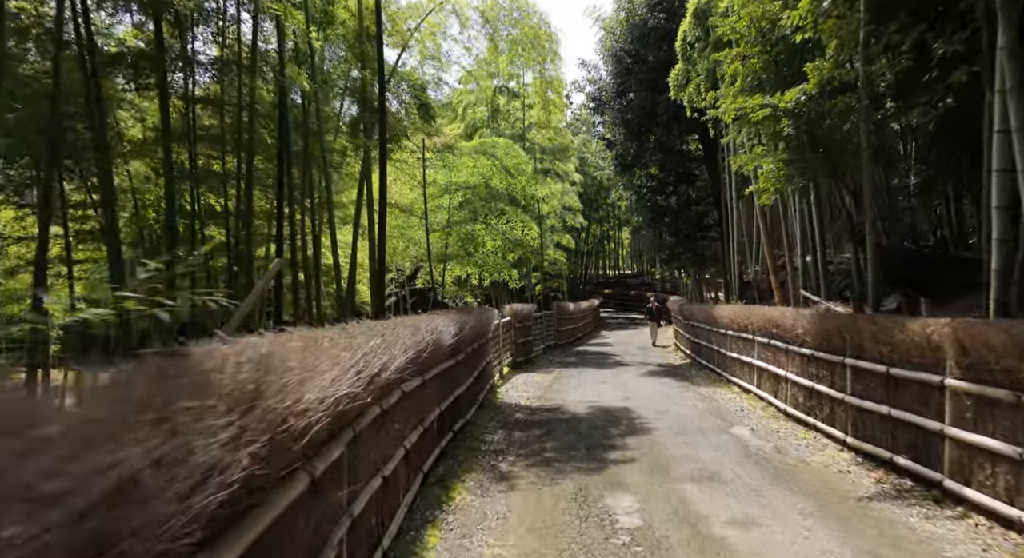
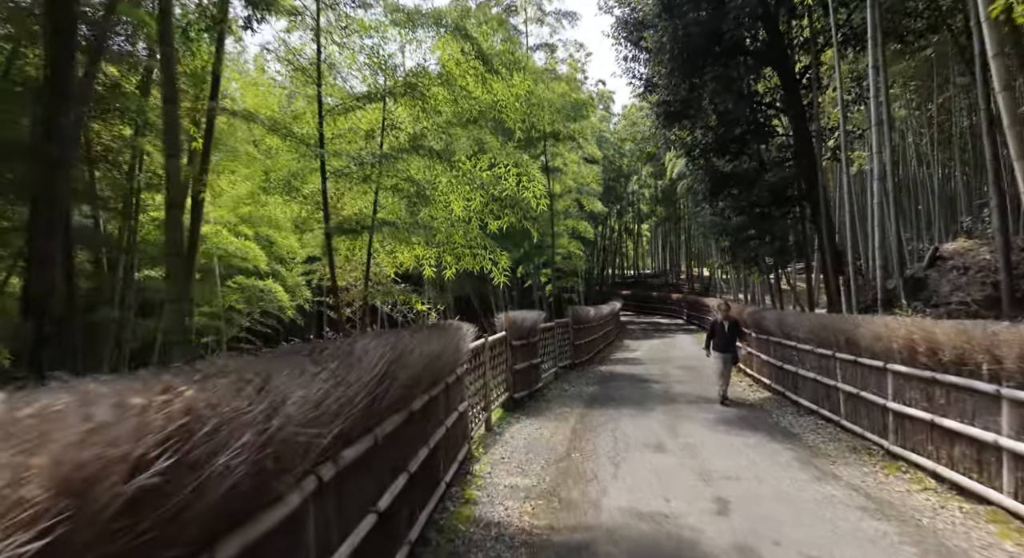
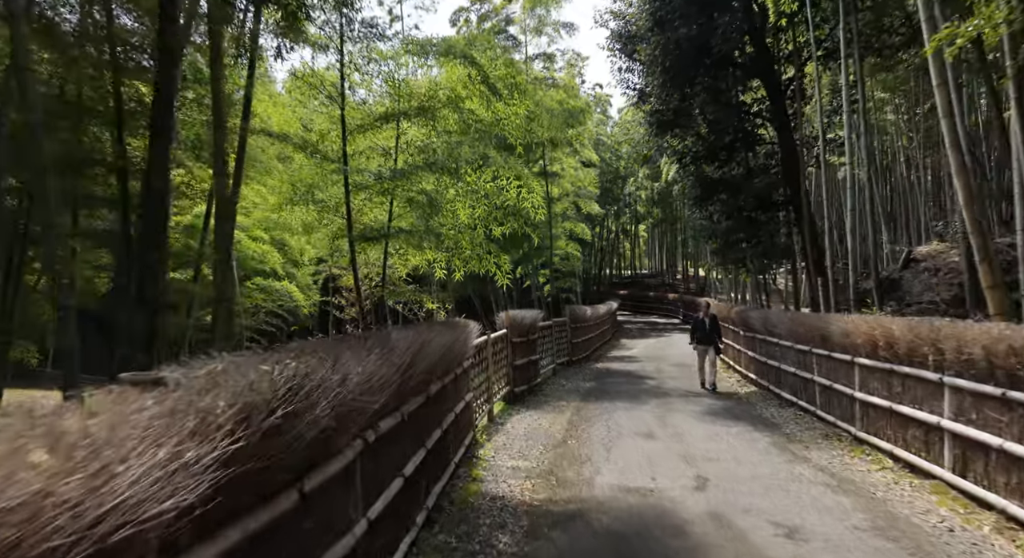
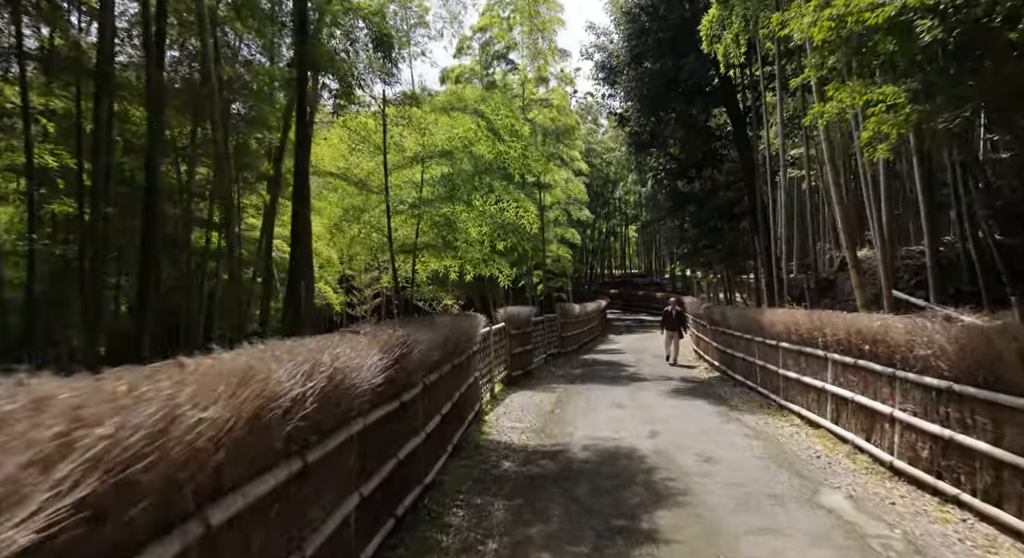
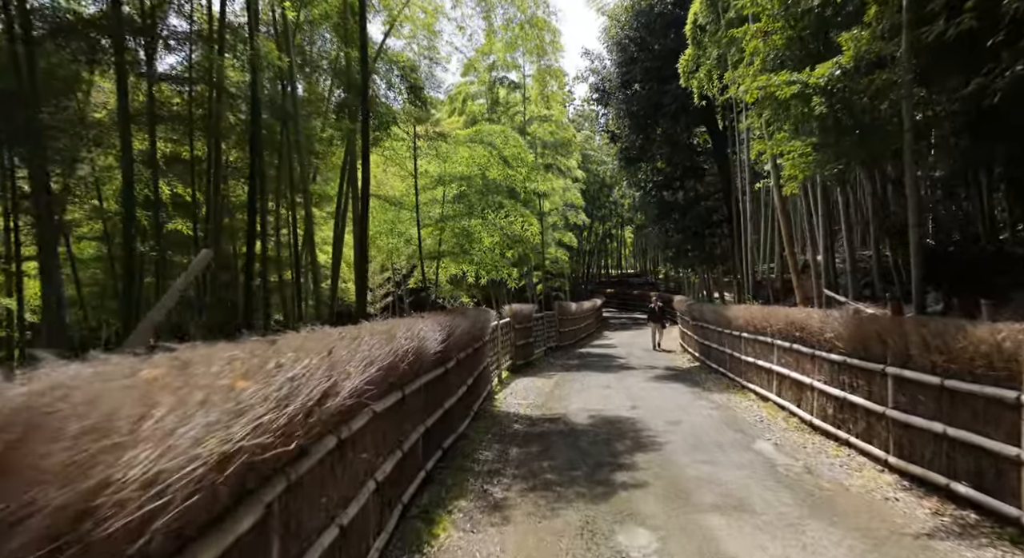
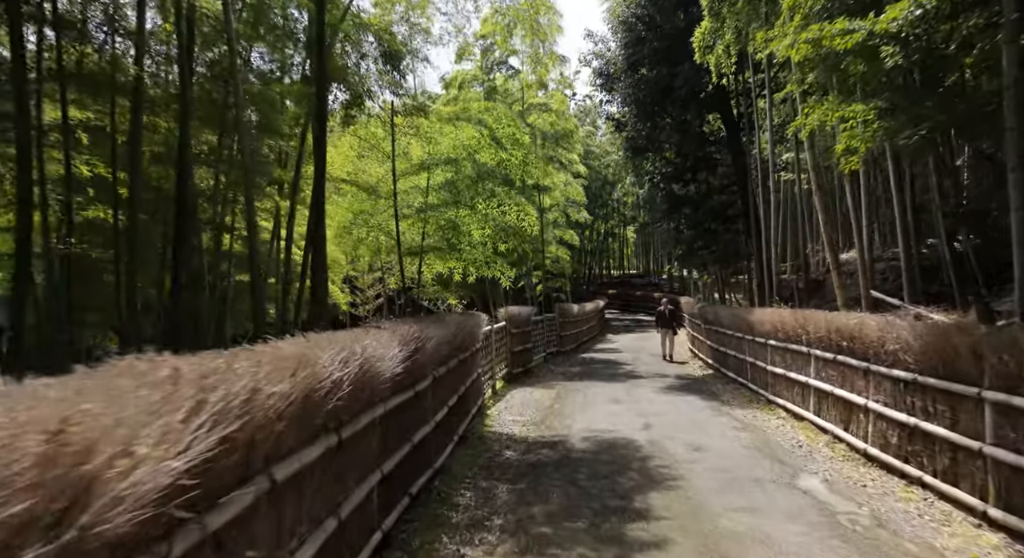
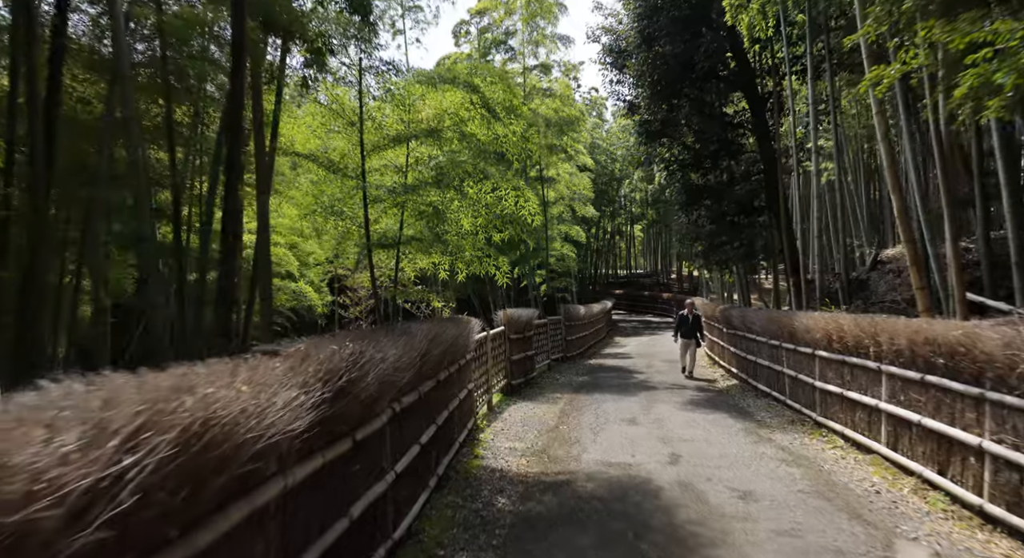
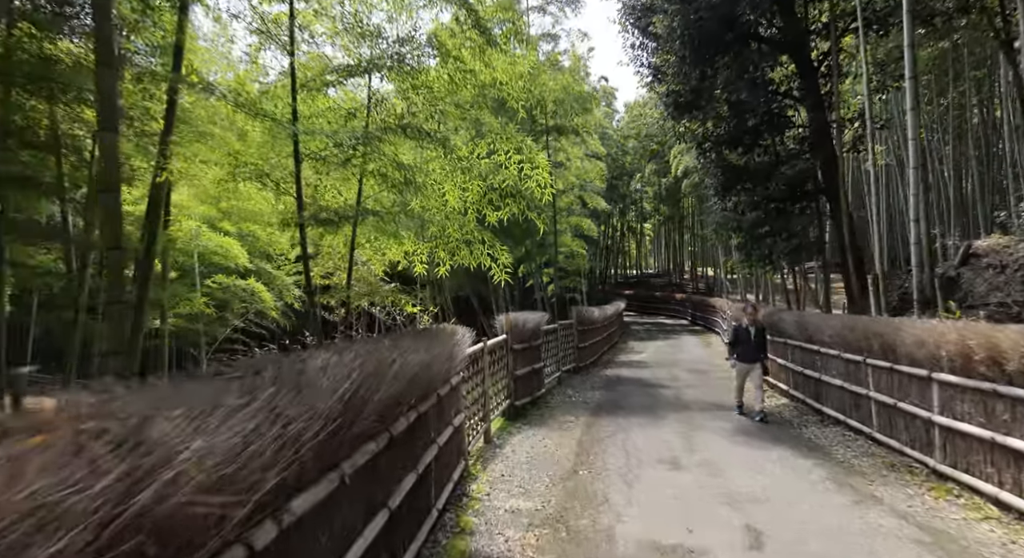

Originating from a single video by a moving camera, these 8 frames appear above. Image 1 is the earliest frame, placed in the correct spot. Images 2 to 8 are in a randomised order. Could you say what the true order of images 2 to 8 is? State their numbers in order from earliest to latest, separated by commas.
5, 6, 4, 7, 3, 2, 8
